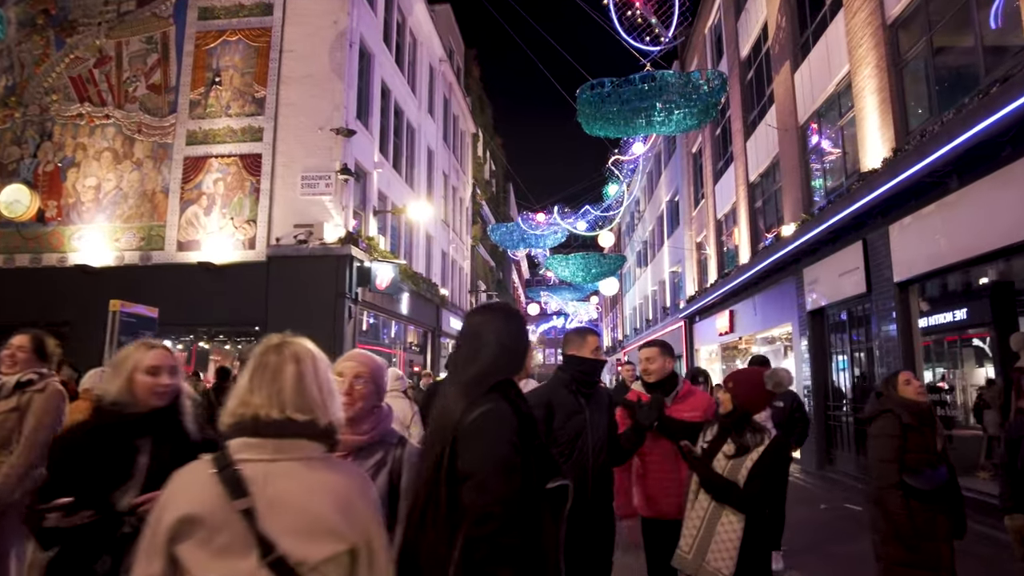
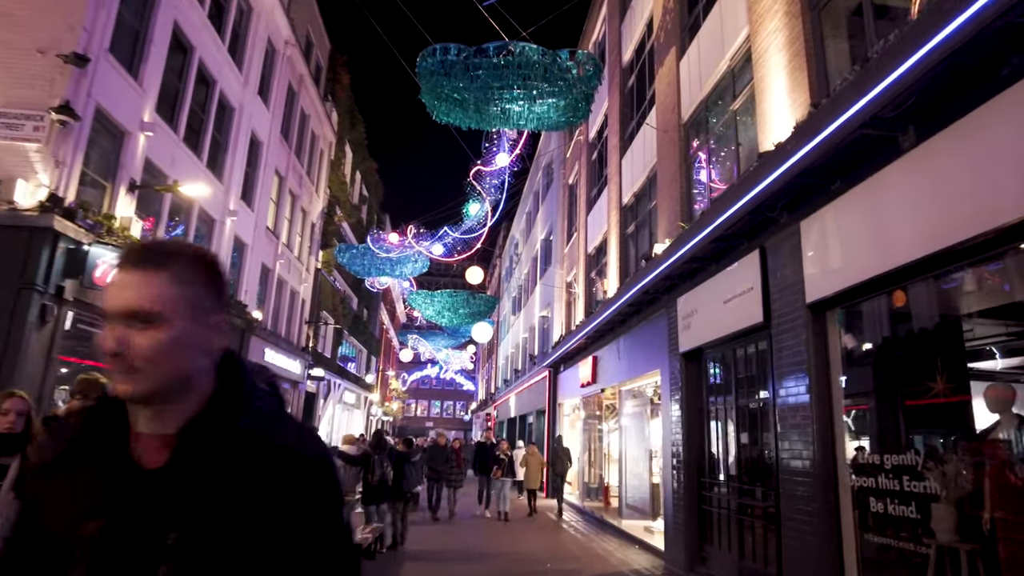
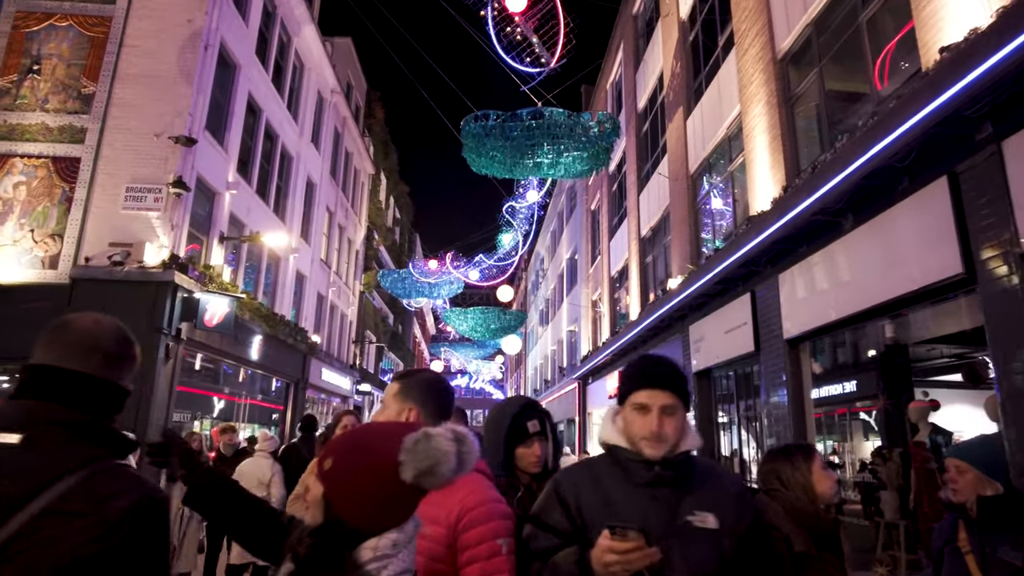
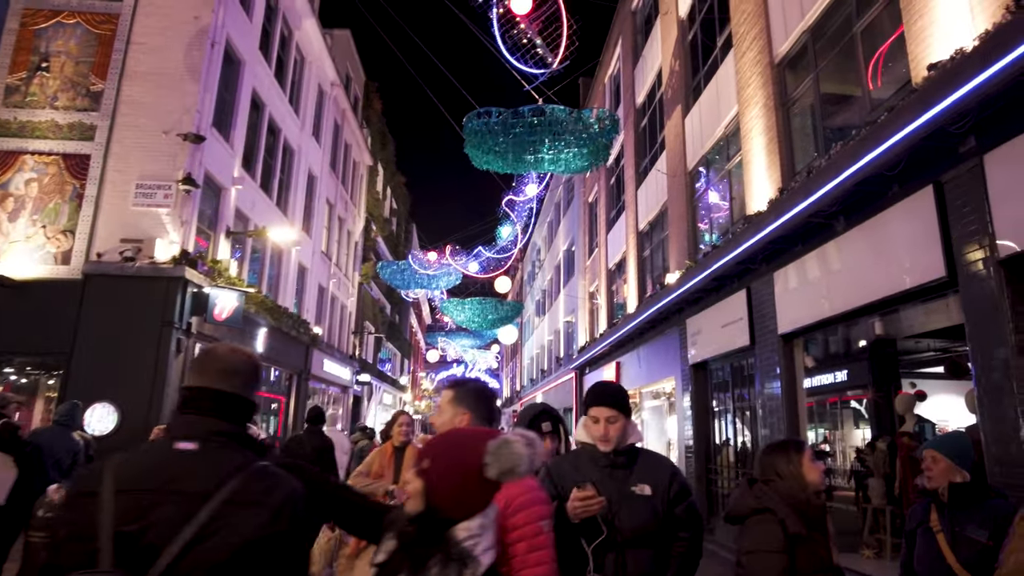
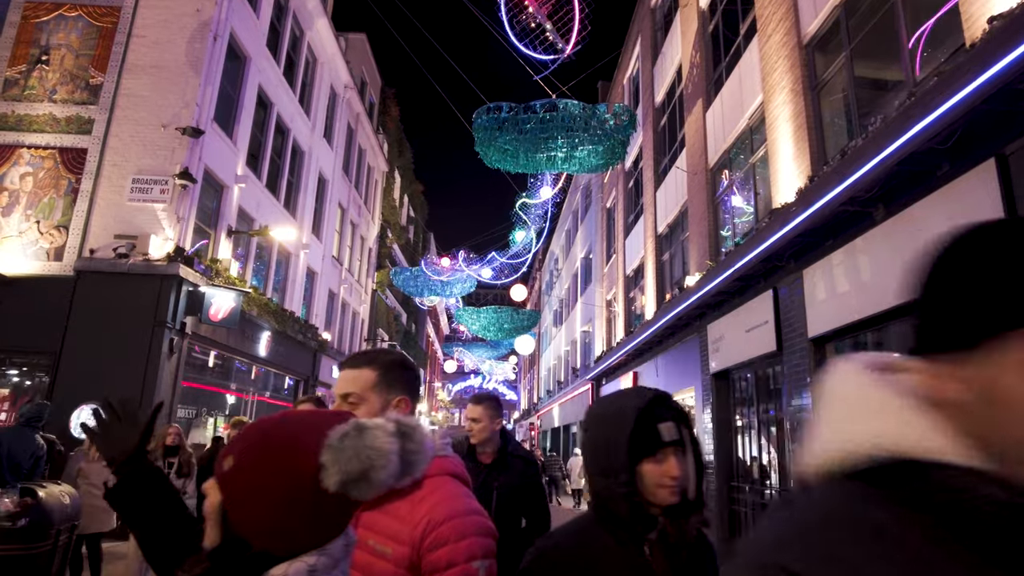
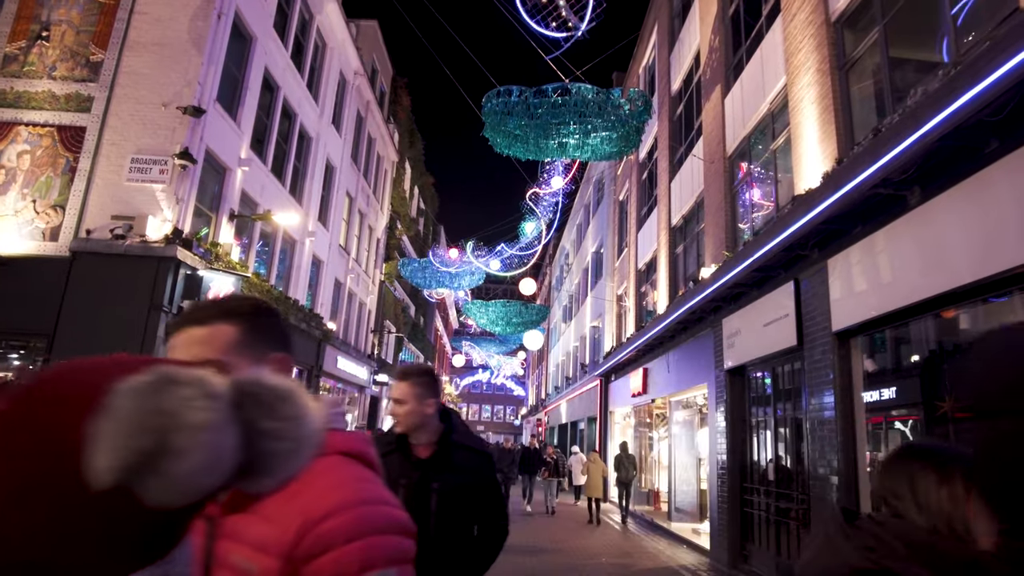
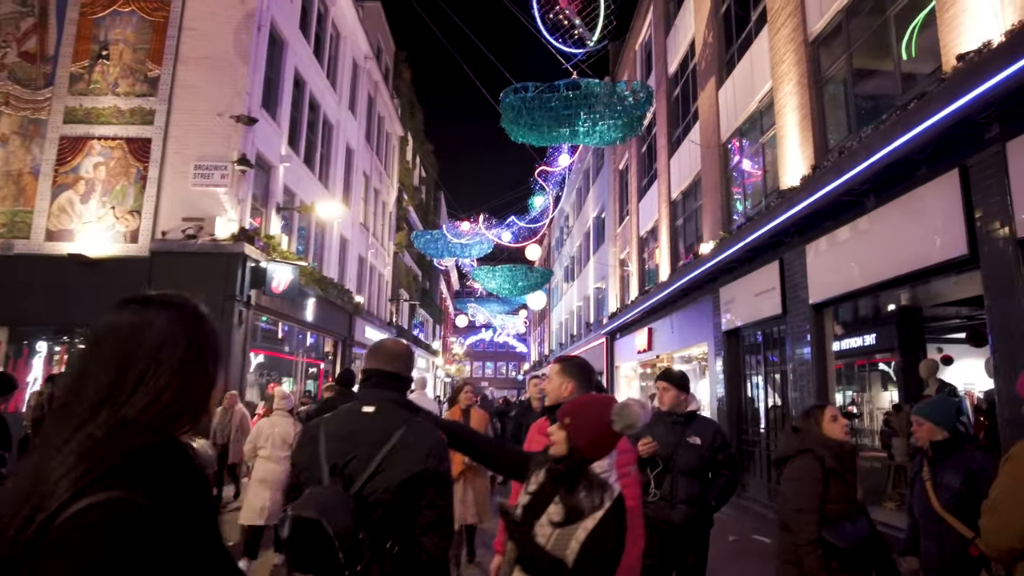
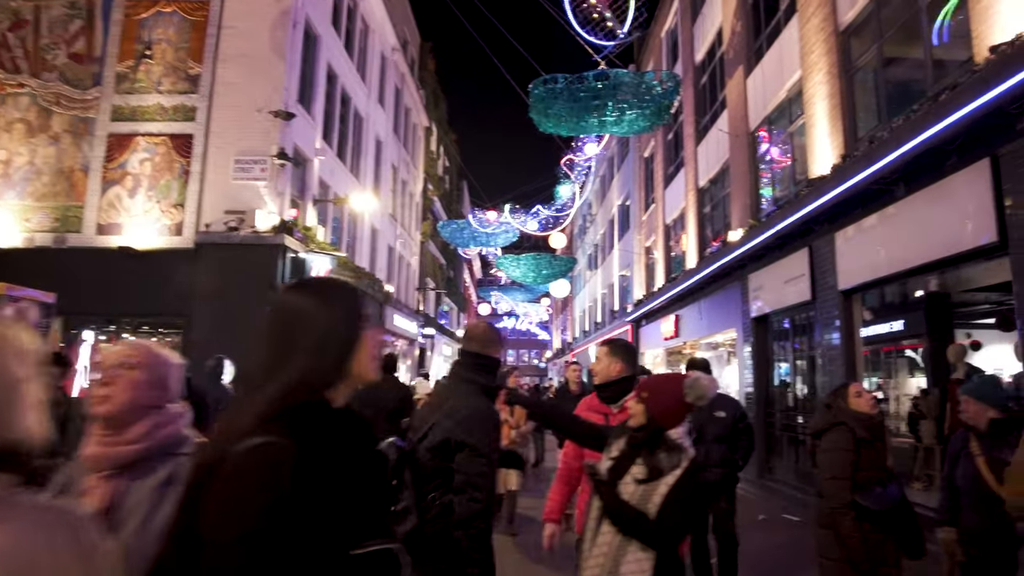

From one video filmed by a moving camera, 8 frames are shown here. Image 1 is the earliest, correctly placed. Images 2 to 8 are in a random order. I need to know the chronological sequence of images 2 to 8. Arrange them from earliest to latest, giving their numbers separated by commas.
8, 7, 4, 3, 5, 6, 2
